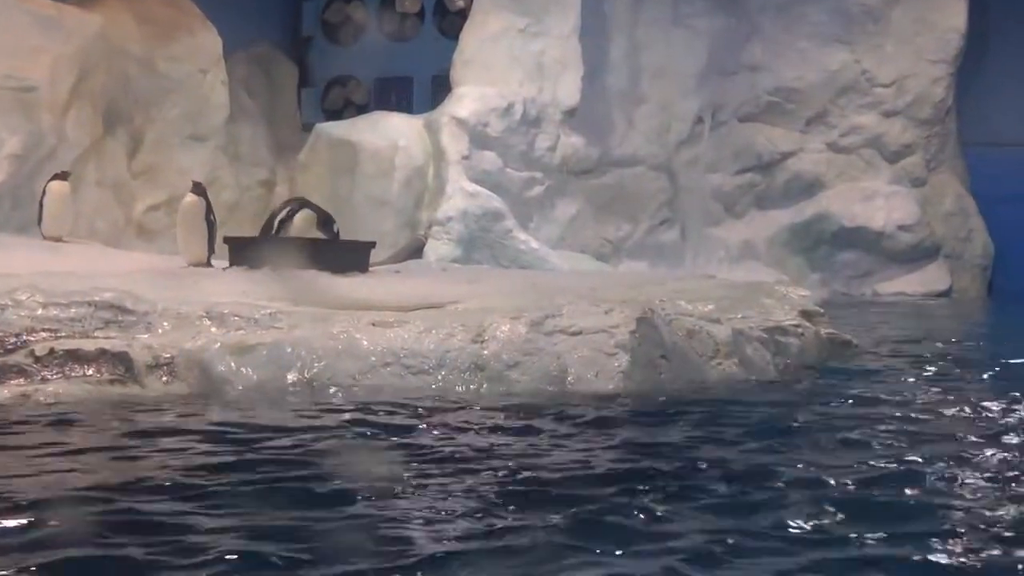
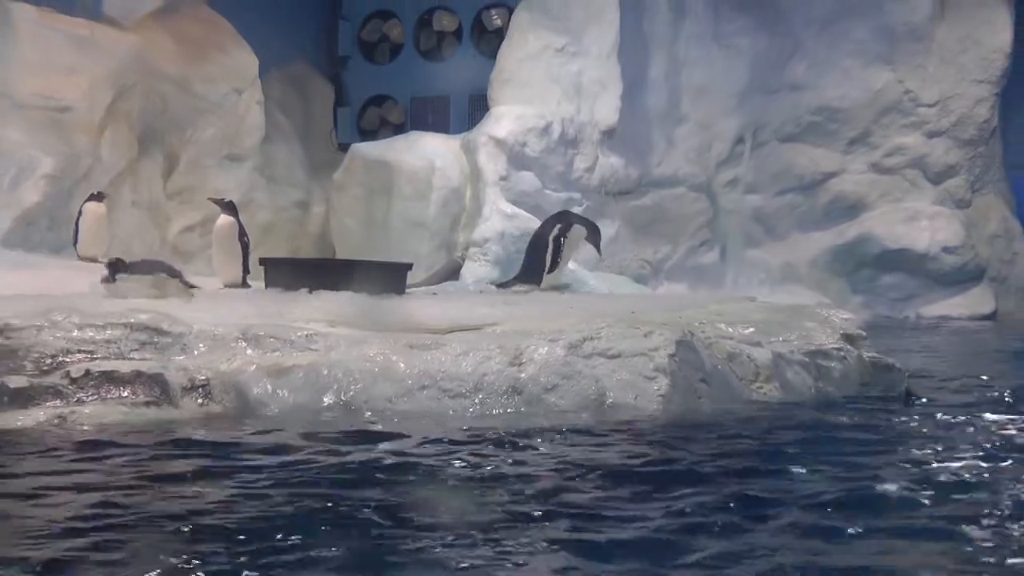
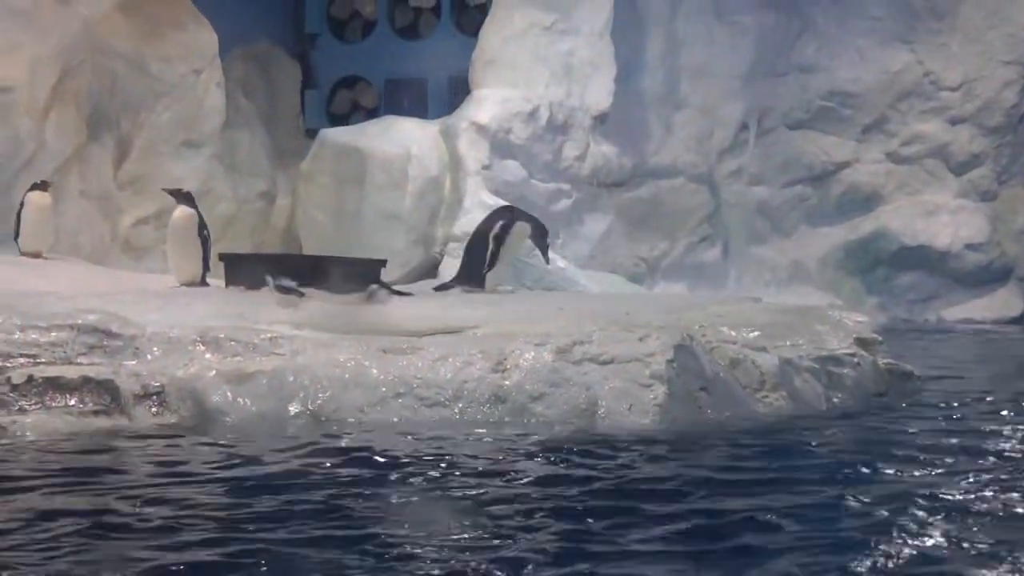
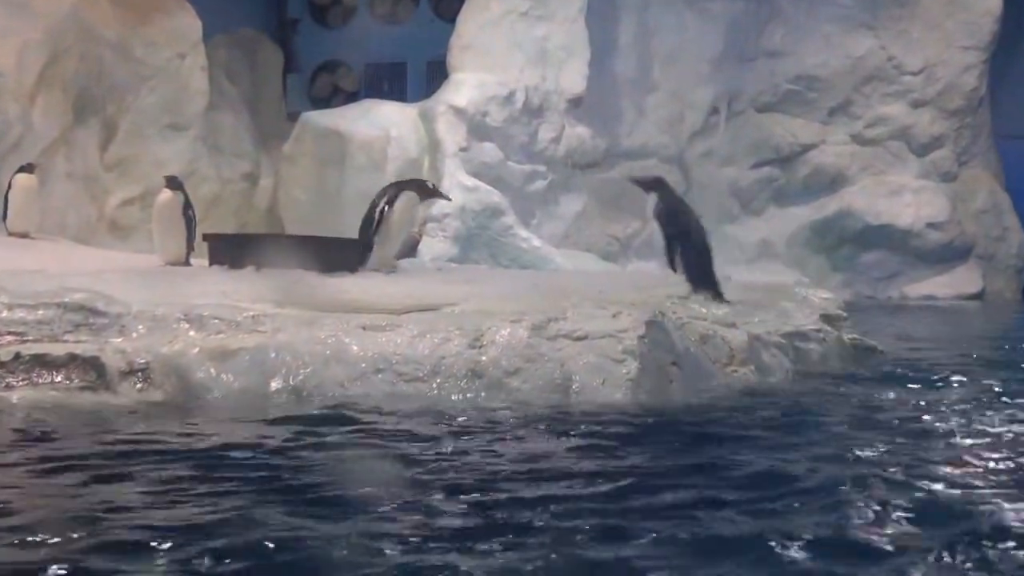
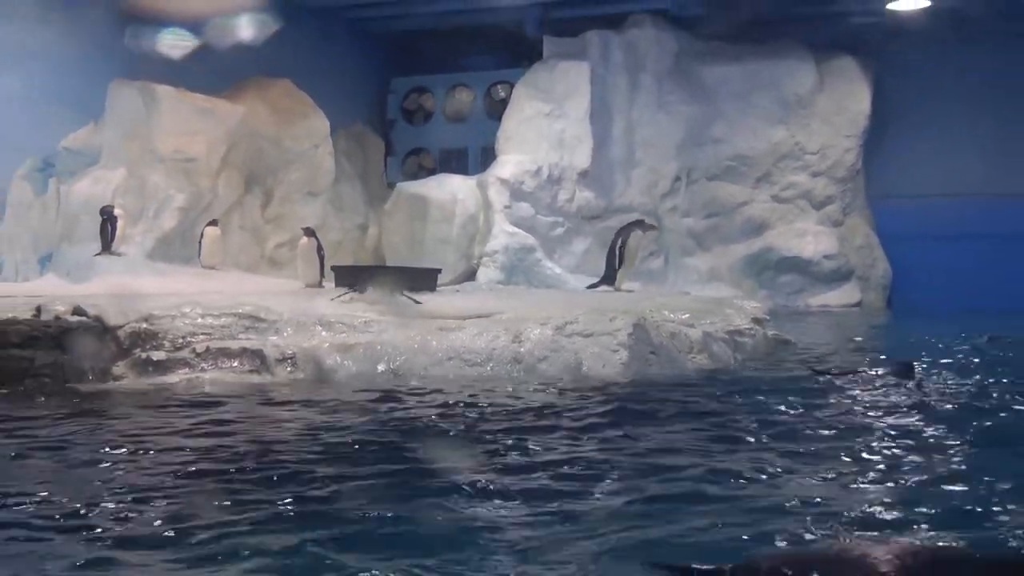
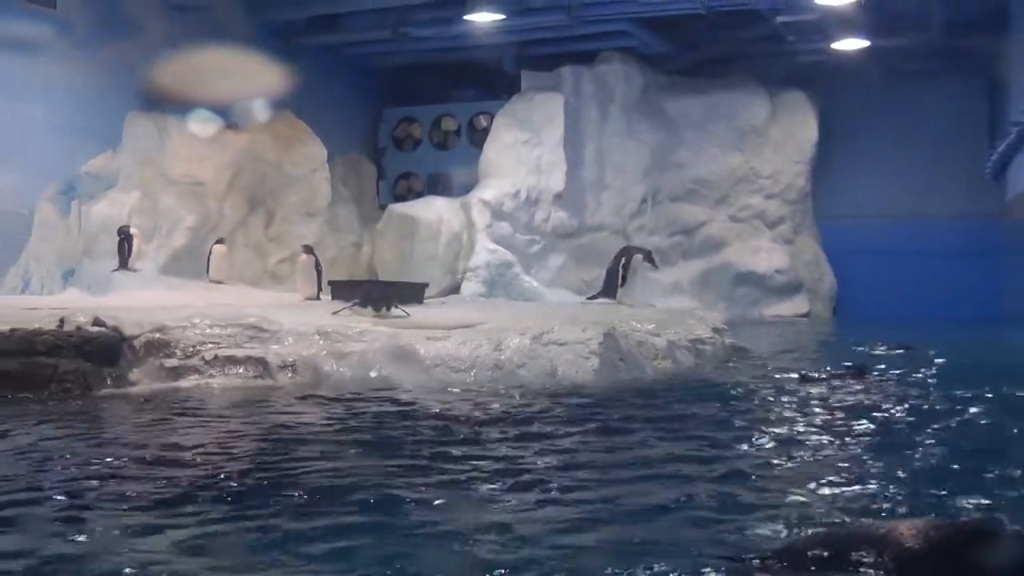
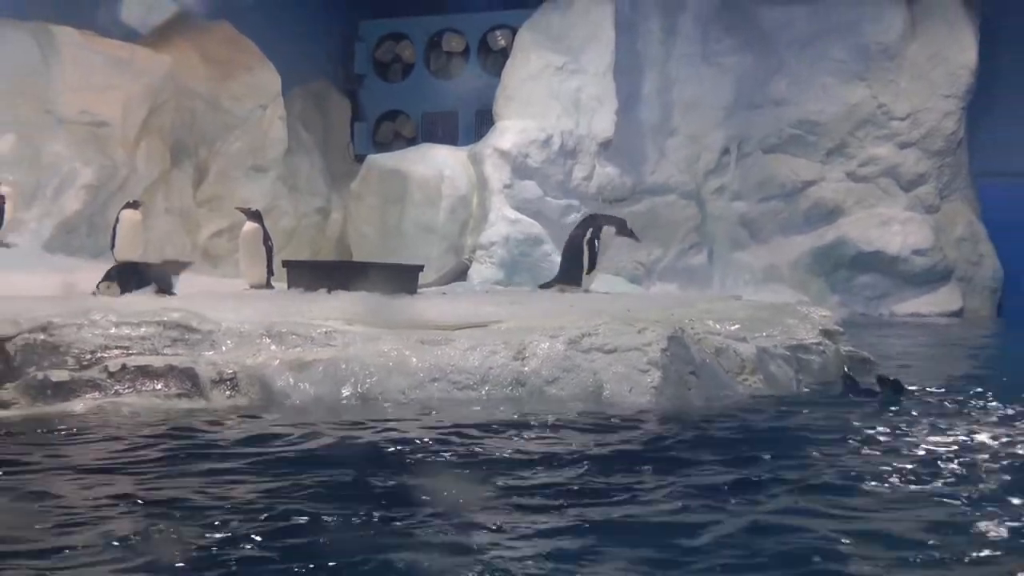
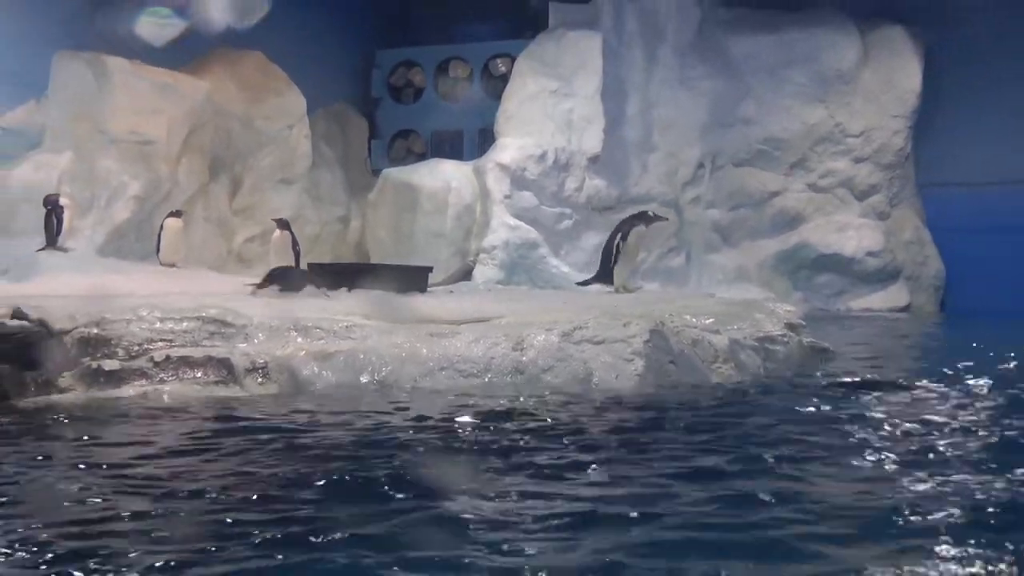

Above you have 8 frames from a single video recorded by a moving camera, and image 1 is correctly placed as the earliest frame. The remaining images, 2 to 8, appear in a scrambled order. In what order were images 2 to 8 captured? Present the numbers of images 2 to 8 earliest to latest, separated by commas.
4, 3, 2, 7, 8, 5, 6
